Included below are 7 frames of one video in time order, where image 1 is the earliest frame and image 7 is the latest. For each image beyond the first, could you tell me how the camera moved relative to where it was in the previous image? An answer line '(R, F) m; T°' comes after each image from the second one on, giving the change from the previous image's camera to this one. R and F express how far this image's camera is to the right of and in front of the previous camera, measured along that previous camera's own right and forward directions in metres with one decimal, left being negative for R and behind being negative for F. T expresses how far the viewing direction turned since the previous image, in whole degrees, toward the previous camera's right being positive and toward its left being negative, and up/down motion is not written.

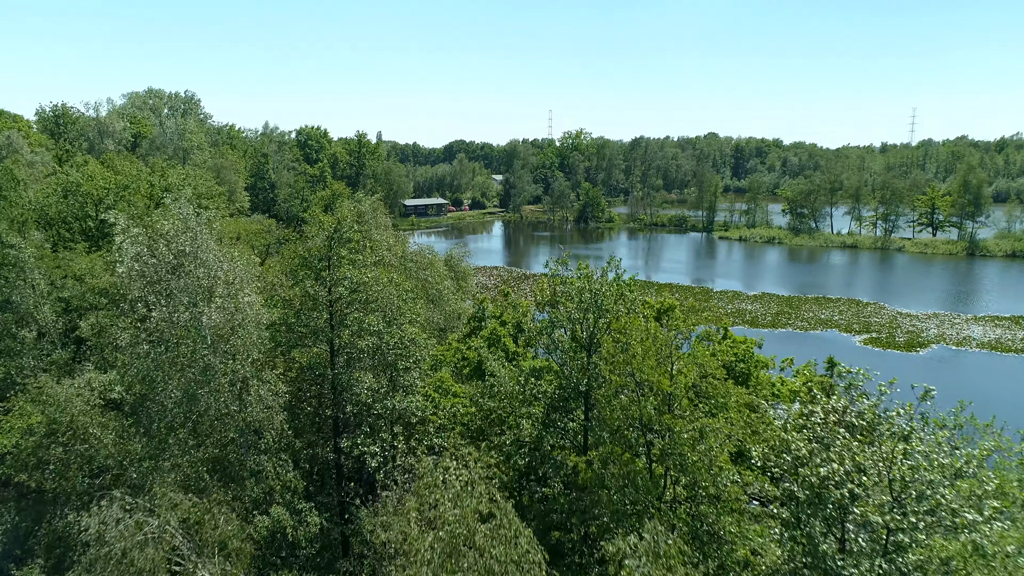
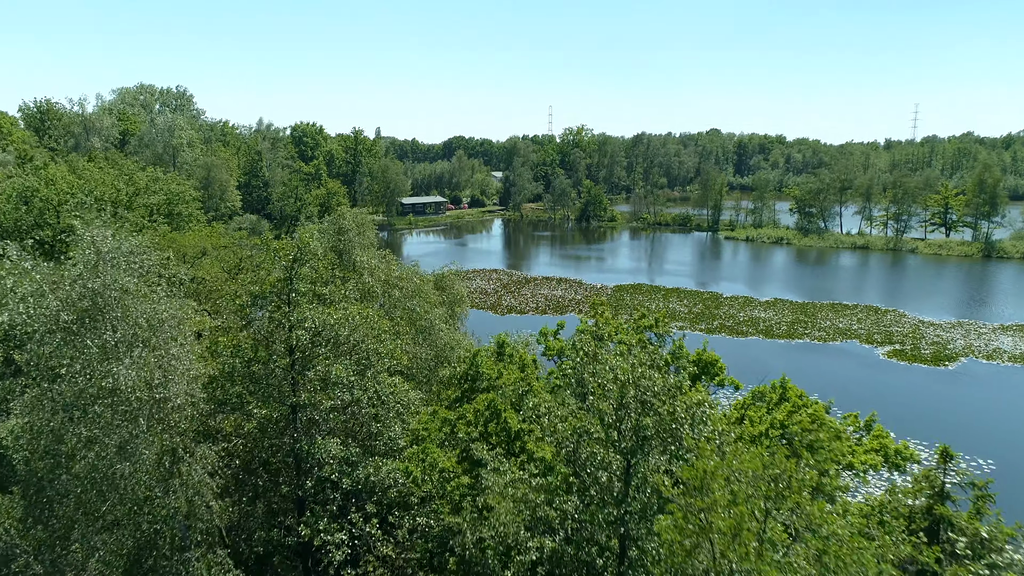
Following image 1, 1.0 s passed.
(0.0, +2.3) m; 0°
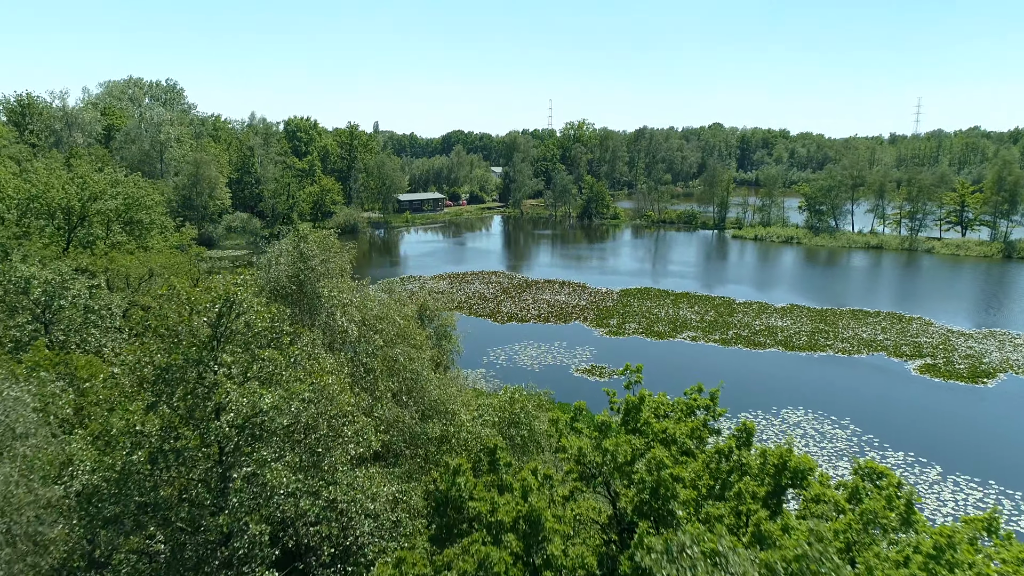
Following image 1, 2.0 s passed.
(-0.1, +2.6) m; 0°
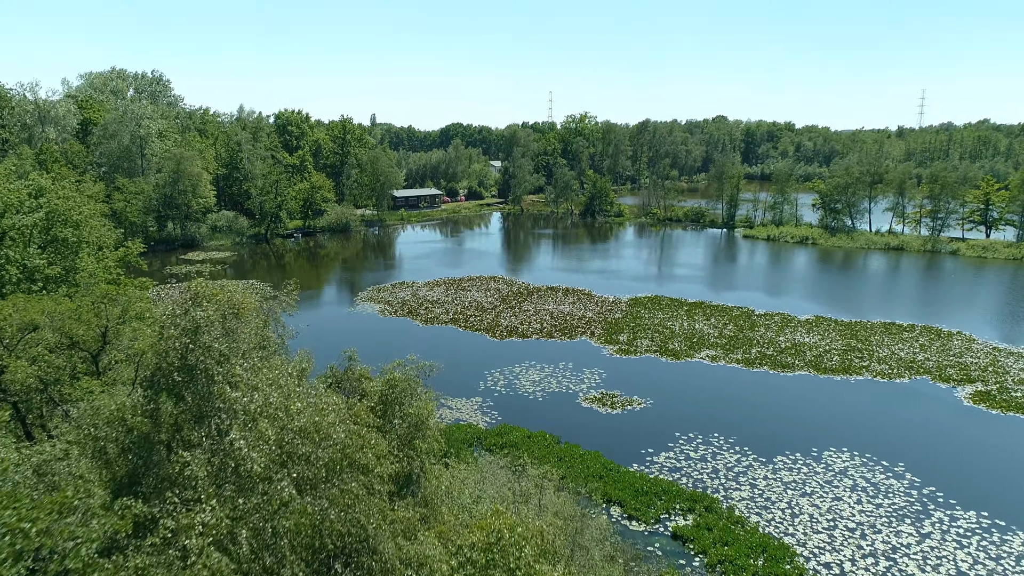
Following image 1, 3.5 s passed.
(0.0, +3.7) m; 0°
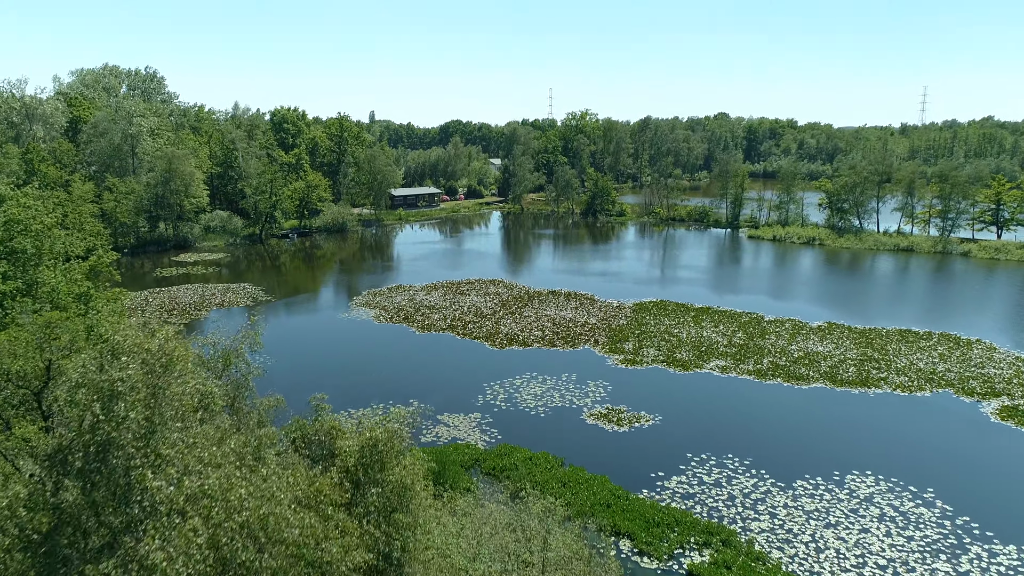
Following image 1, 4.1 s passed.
(0.0, +1.6) m; 0°
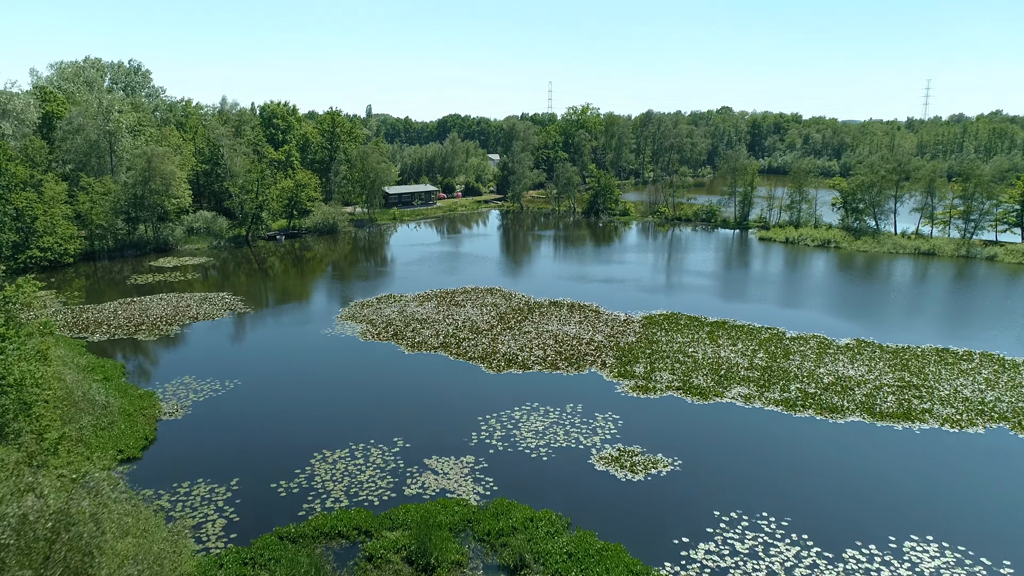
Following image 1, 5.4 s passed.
(+0.1, +3.4) m; 0°
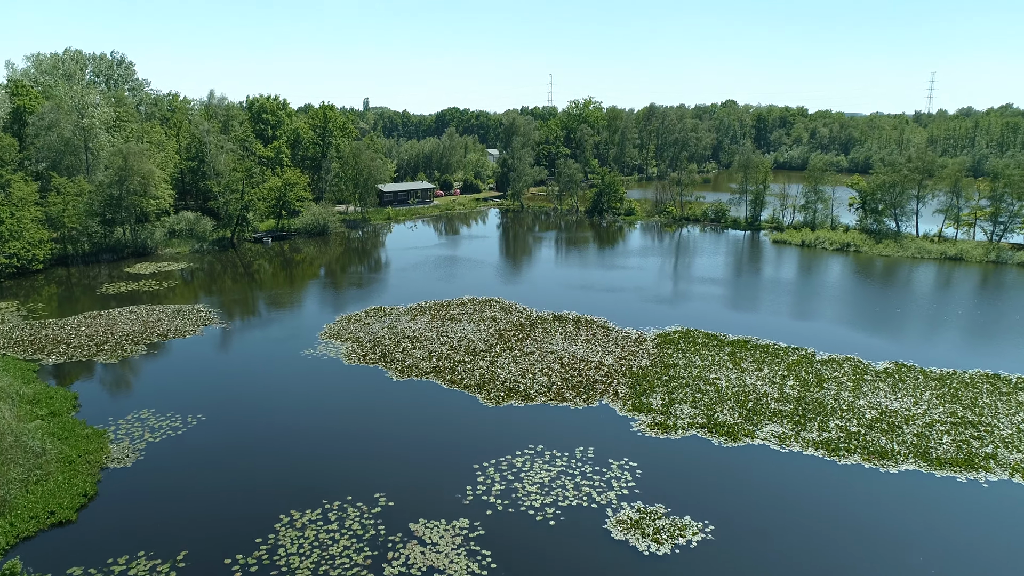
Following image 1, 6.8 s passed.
(-0.1, +3.6) m; 0°
